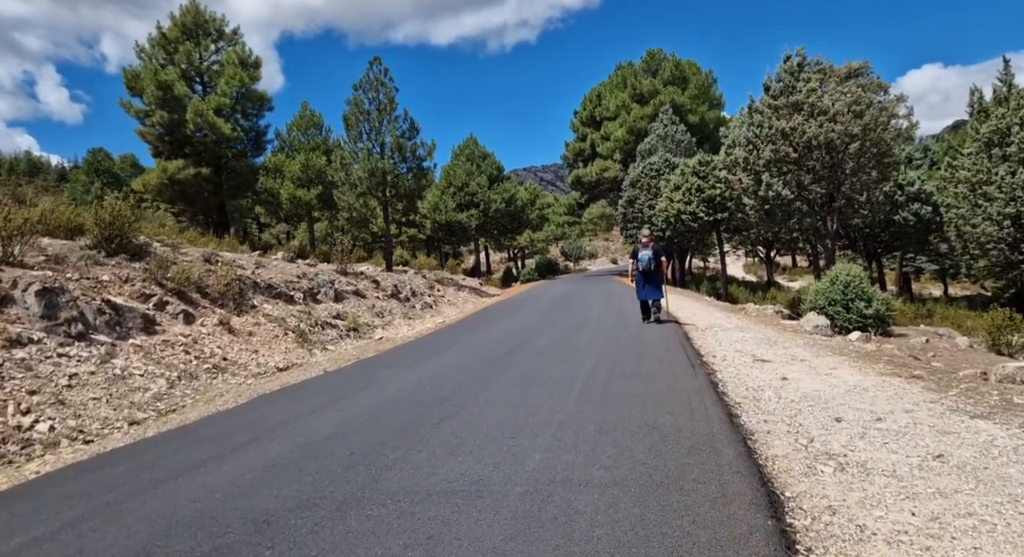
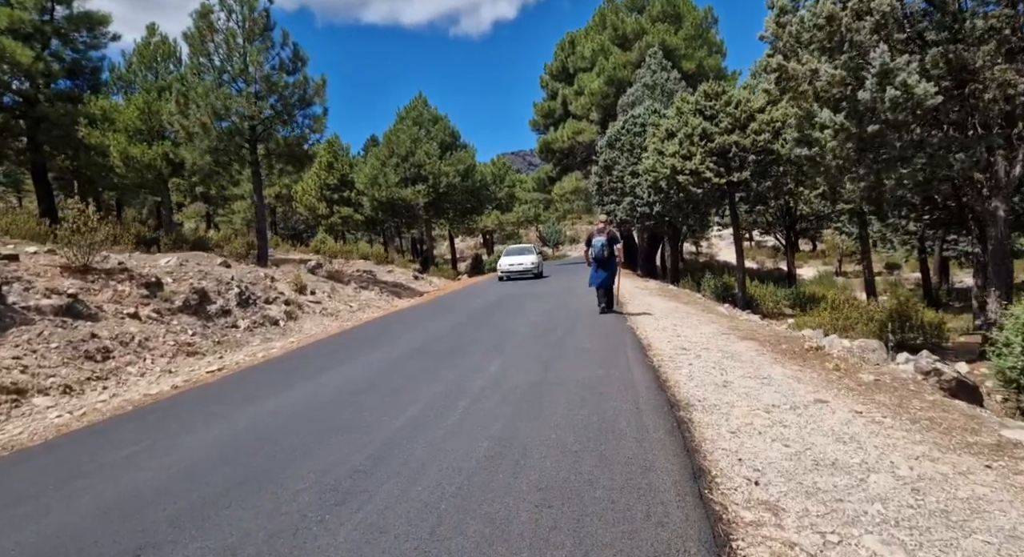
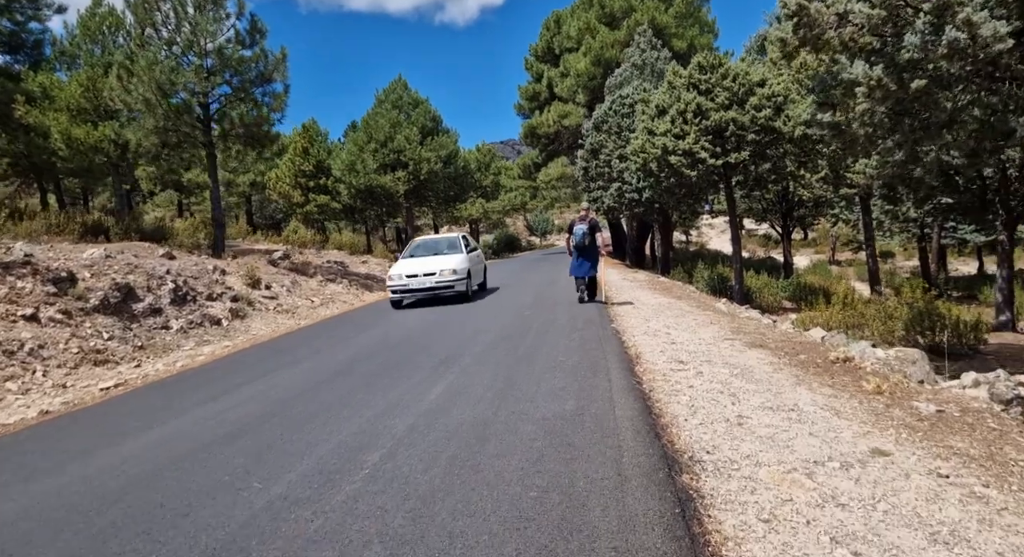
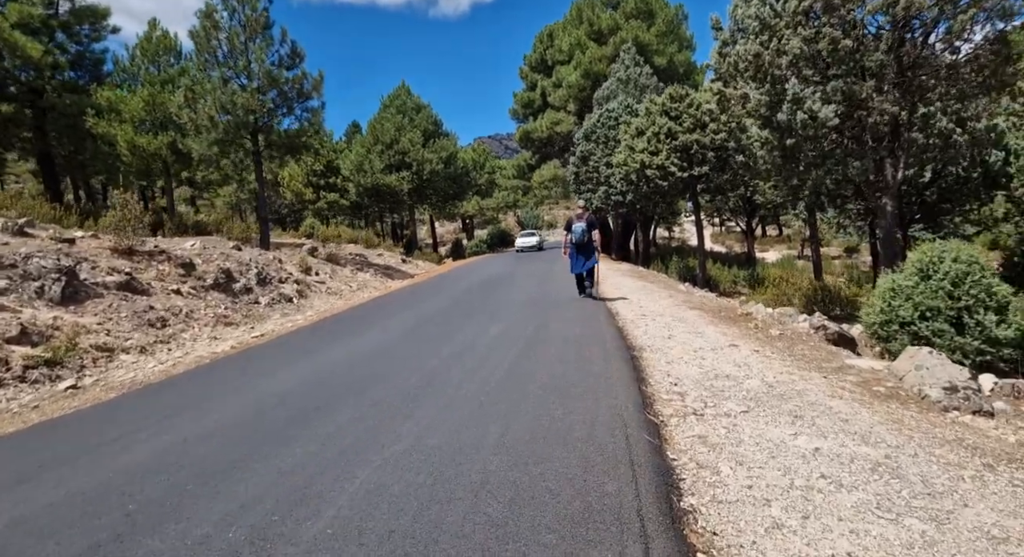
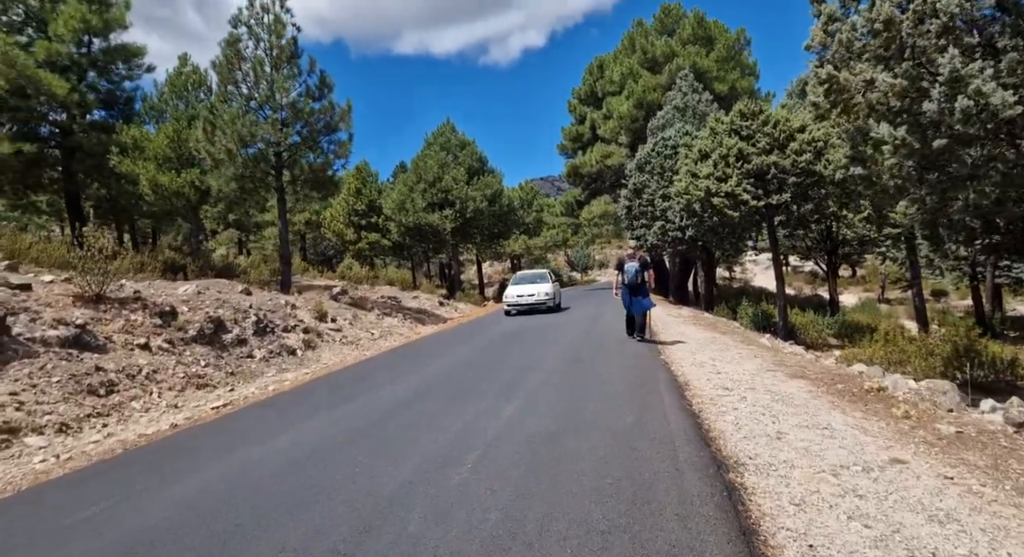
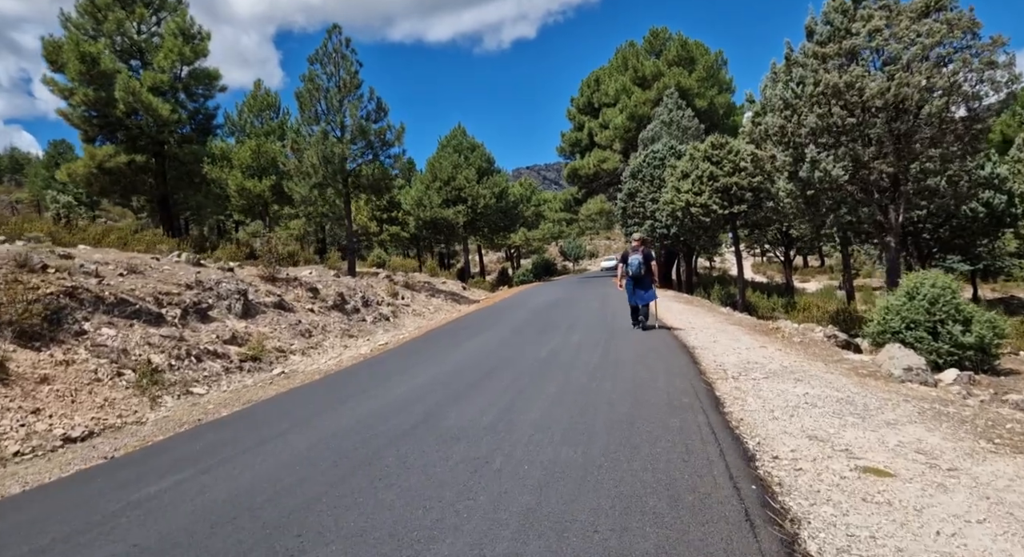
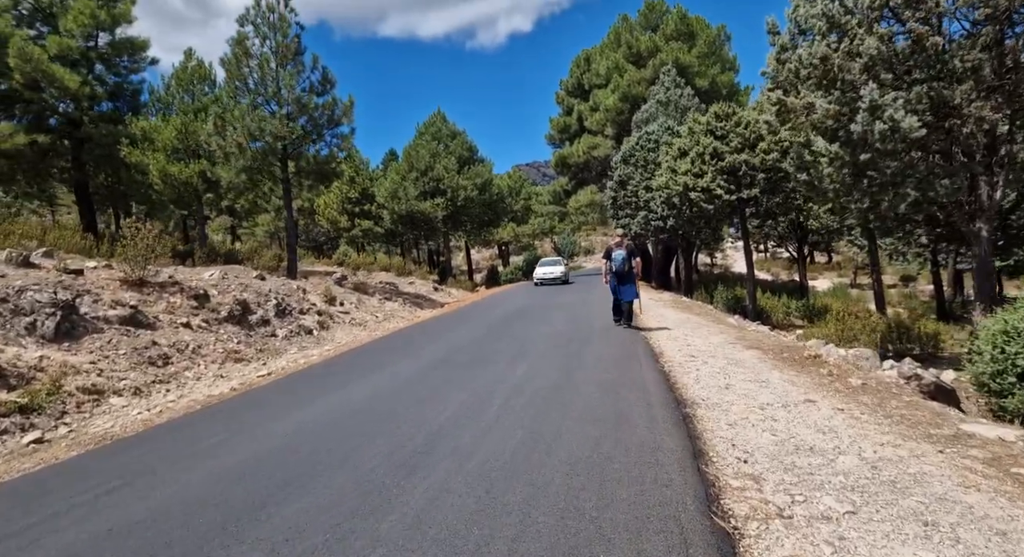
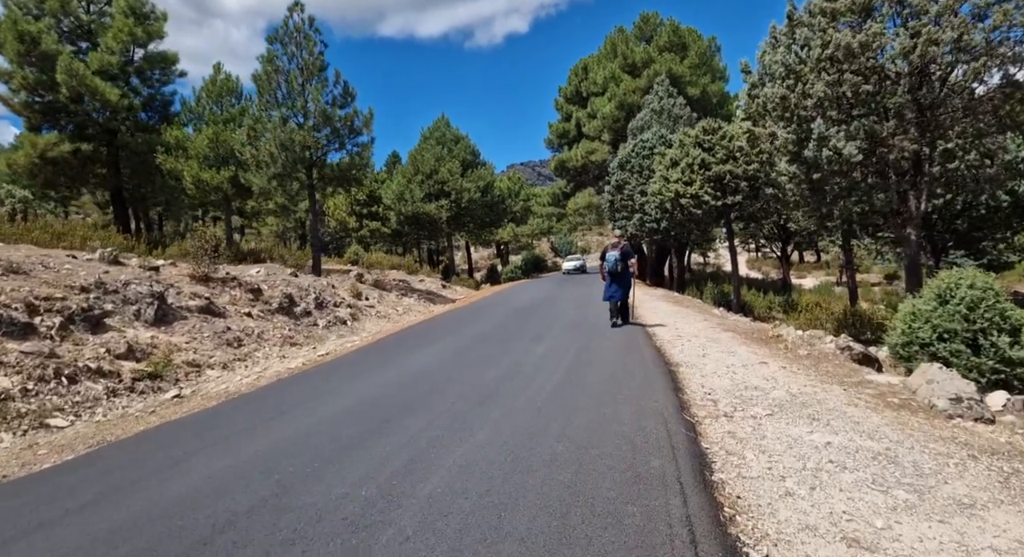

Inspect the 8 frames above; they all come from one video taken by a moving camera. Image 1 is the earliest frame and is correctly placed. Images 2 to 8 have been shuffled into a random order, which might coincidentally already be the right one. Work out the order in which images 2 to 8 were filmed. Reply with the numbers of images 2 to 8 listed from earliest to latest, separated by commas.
6, 8, 4, 7, 2, 5, 3
